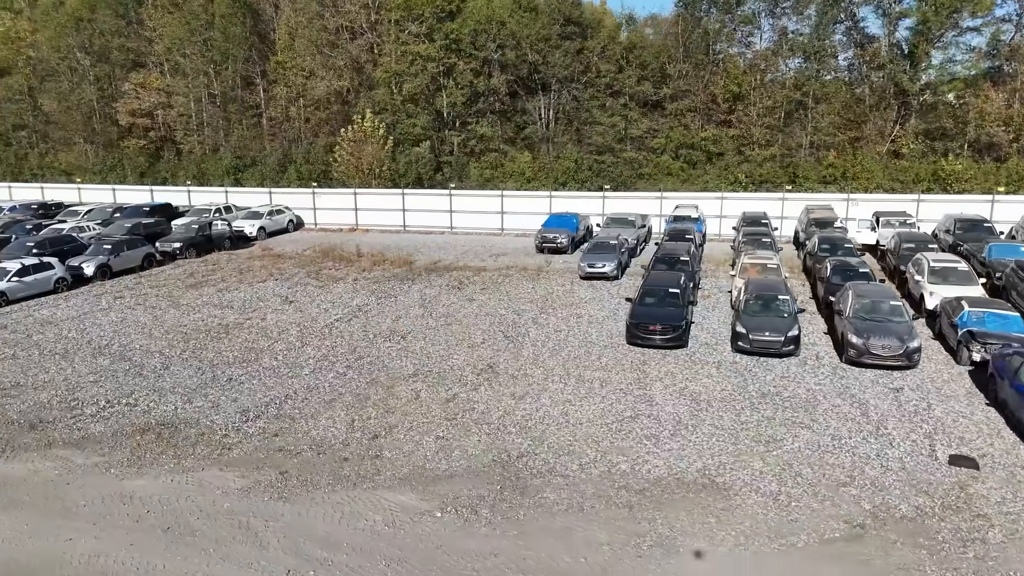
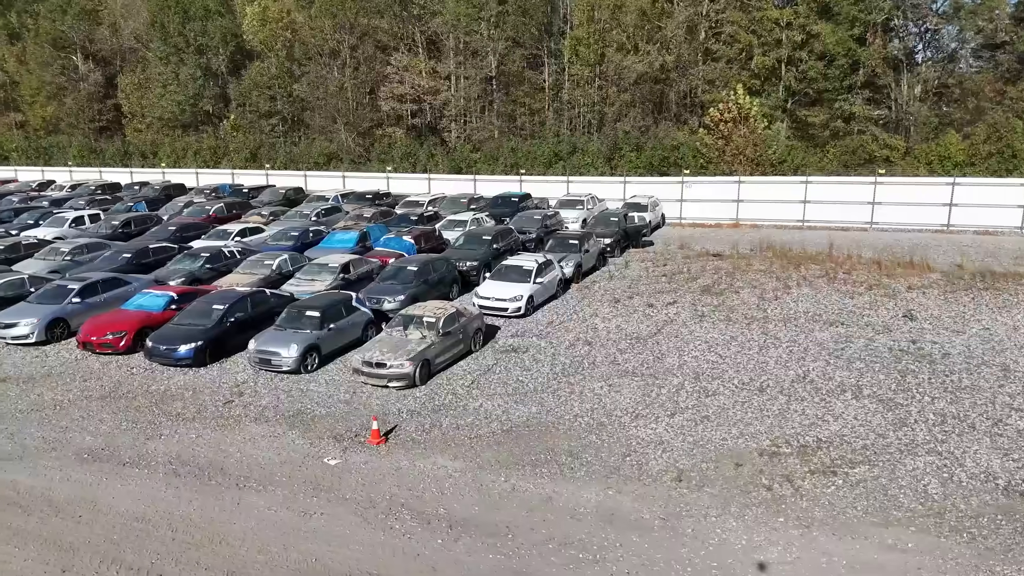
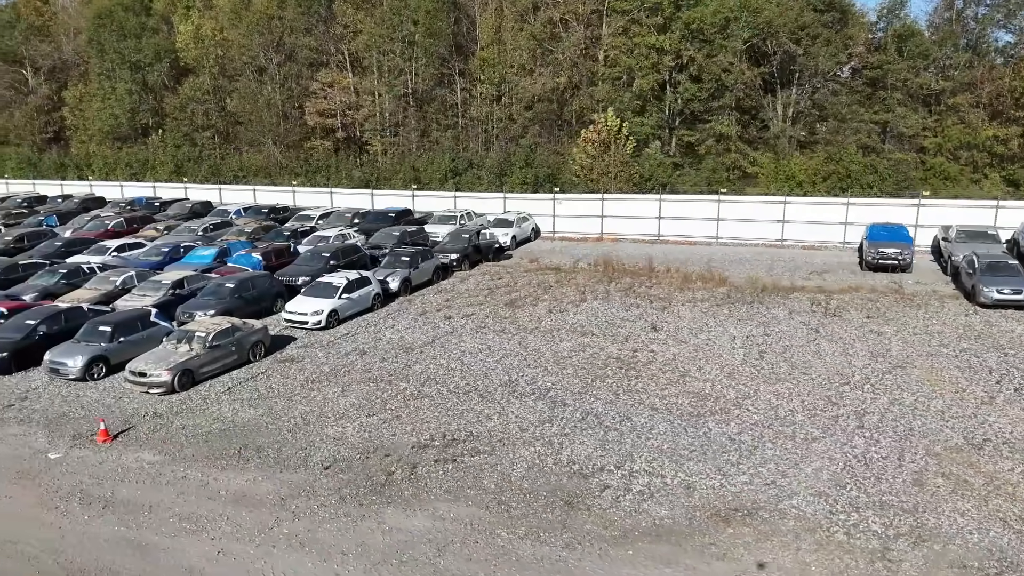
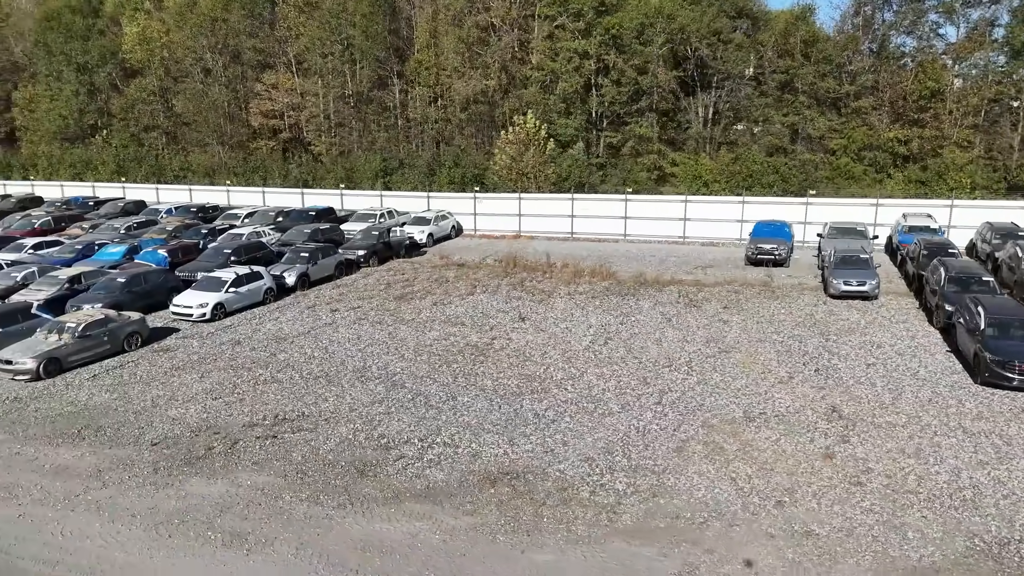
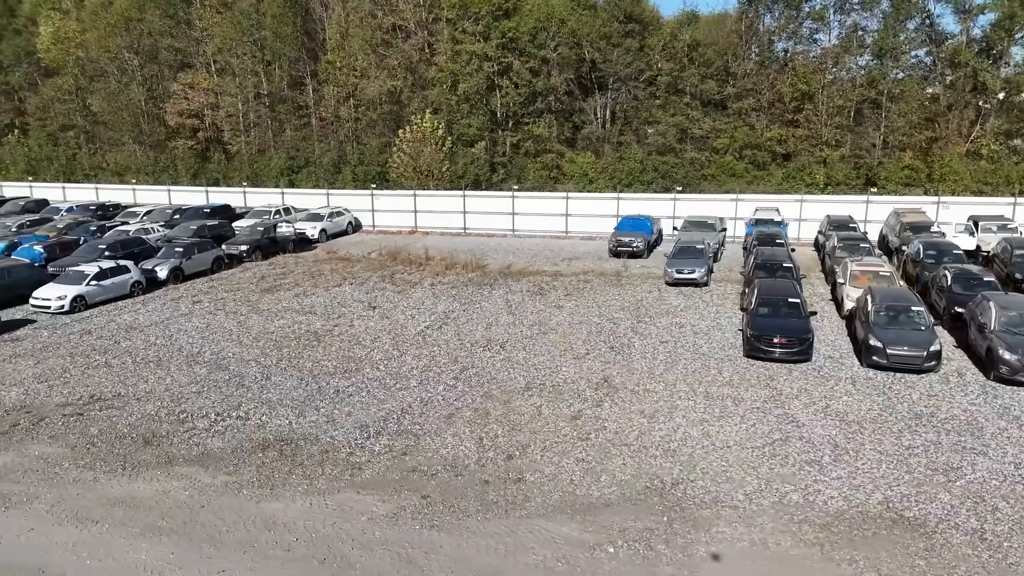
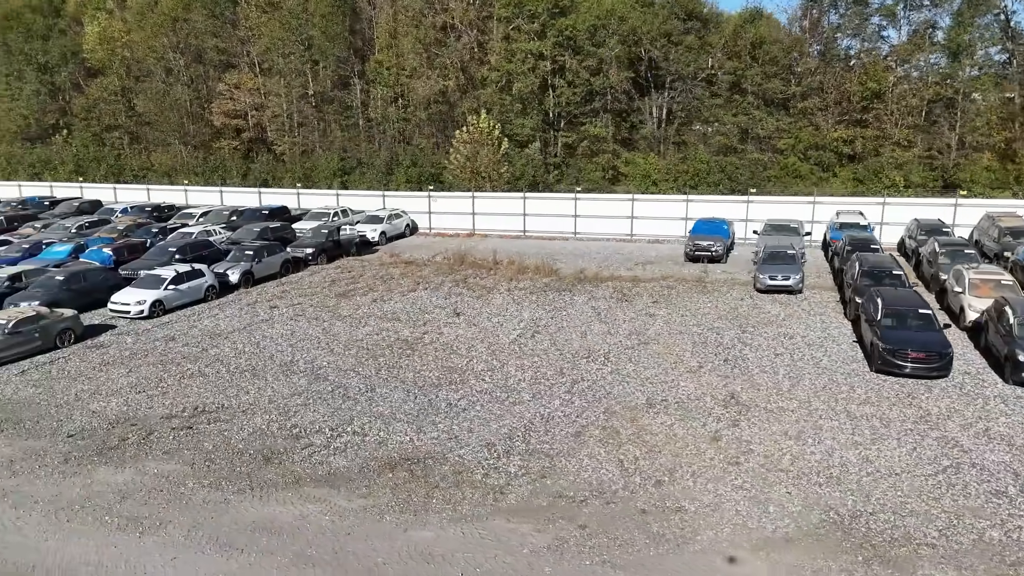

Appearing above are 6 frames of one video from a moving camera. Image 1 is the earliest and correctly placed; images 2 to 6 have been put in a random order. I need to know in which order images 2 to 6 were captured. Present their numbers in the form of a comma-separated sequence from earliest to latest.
5, 6, 4, 3, 2
